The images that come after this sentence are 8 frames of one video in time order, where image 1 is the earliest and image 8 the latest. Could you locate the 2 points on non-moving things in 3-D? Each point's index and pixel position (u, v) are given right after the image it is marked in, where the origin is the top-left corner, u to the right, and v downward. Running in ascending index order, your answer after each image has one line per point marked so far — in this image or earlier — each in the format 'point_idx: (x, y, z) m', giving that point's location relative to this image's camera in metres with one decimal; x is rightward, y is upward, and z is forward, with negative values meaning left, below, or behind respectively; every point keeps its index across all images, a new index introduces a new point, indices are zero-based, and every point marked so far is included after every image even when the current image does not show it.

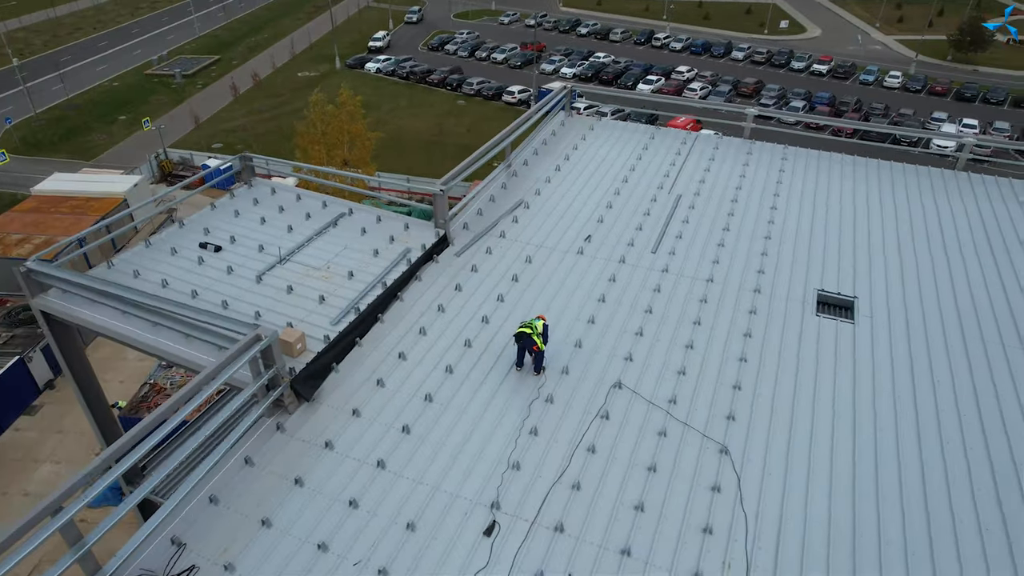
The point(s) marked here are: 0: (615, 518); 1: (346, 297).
0: (+1.0, -2.2, +6.3) m
1: (-2.2, -0.1, +8.8) m
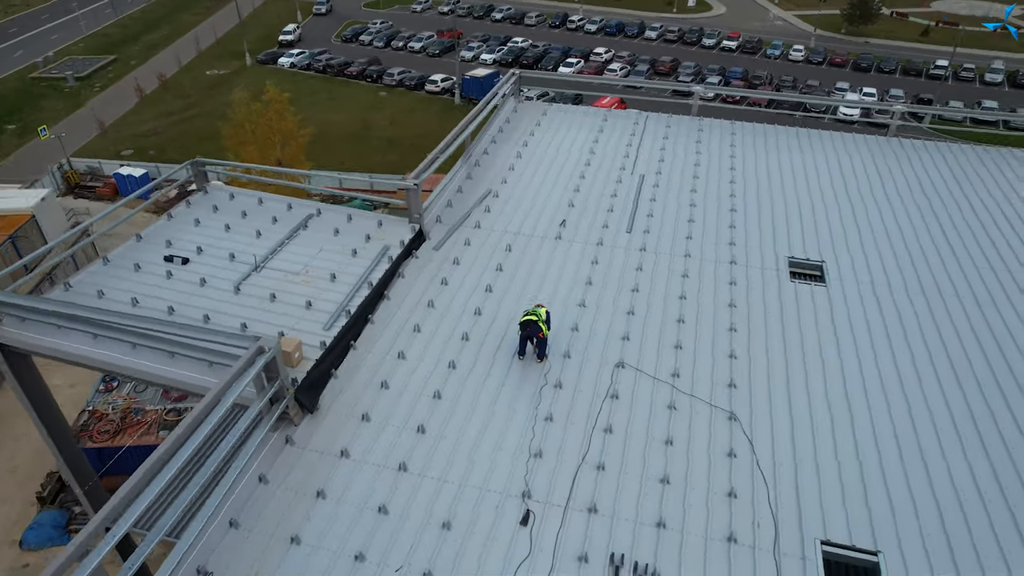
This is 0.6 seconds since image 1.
0: (+1.3, -2.1, +6.4) m
1: (-2.3, -0.2, +8.5) m
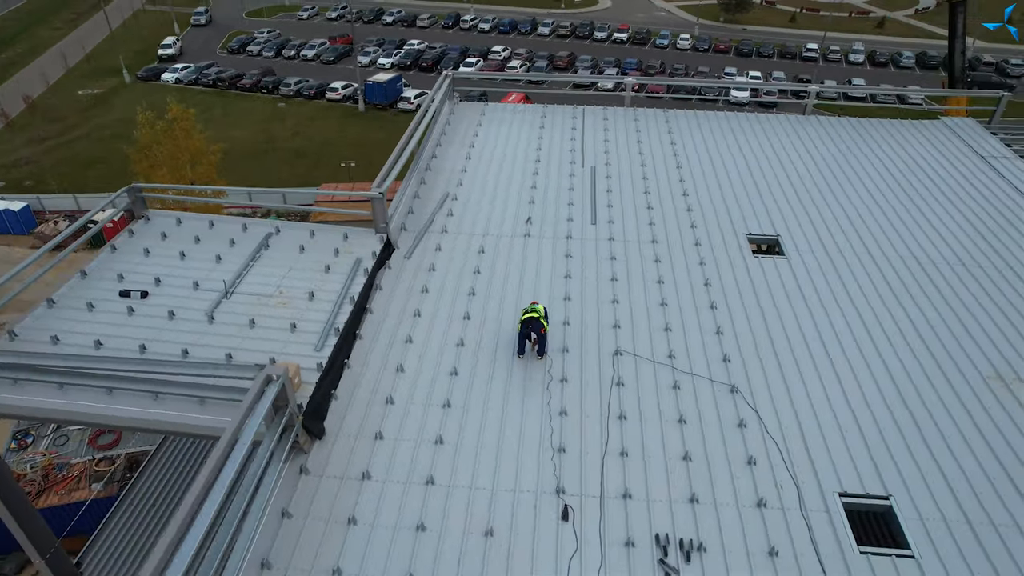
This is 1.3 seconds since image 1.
0: (+1.6, -1.9, +6.6) m
1: (-2.4, -0.4, +8.2) m
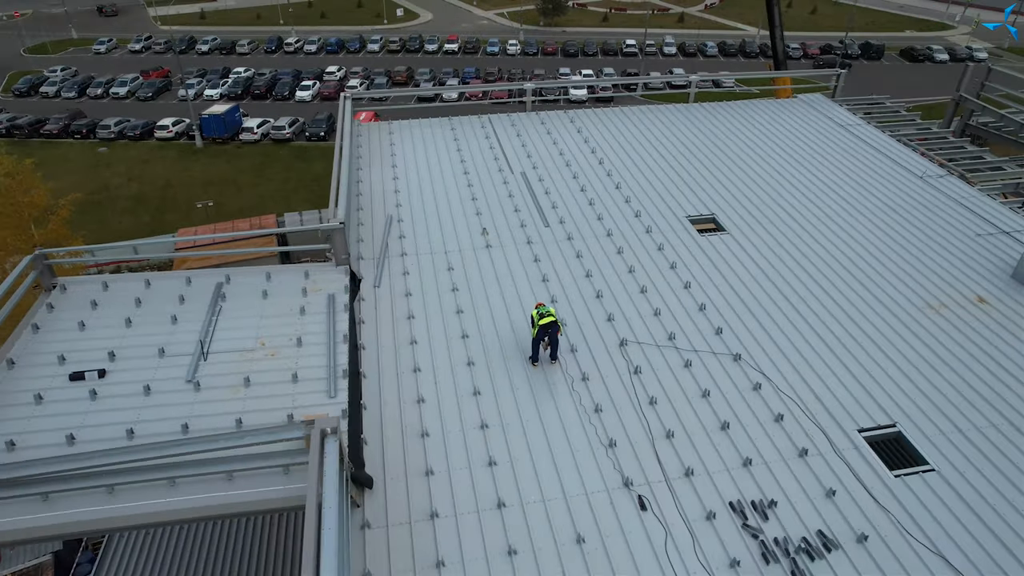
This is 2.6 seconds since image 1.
0: (+2.2, -1.7, +7.0) m
1: (-2.3, -0.9, +7.6) m
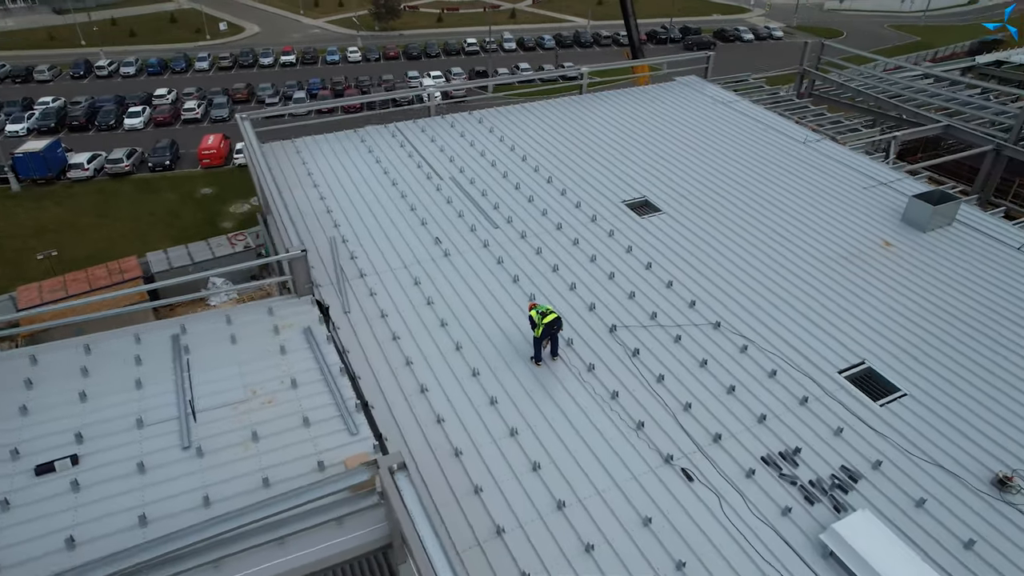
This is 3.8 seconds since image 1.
0: (+2.5, -1.4, +7.5) m
1: (-2.1, -1.3, +7.0) m
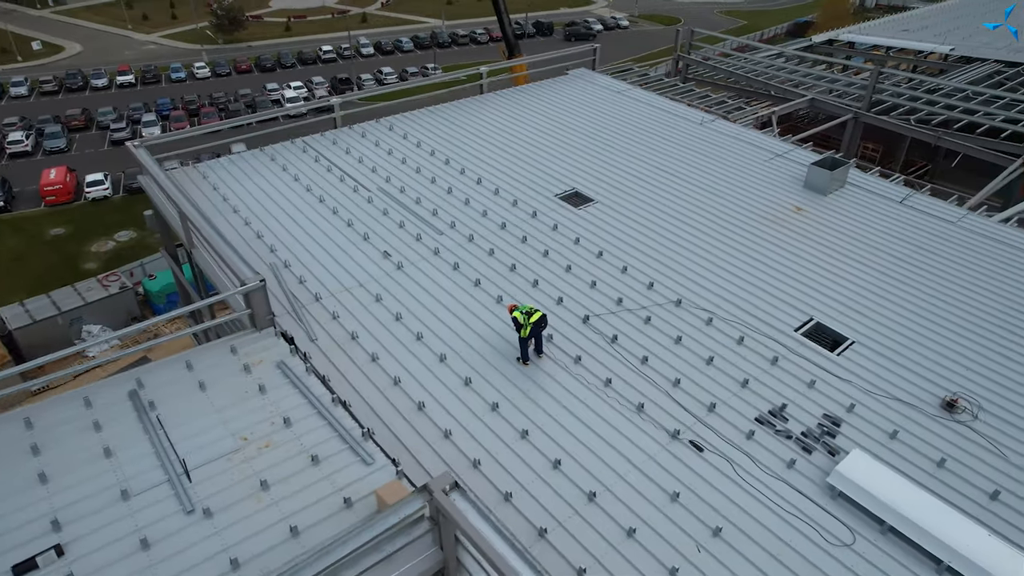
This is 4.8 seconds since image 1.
0: (+2.5, -1.1, +7.9) m
1: (-1.9, -1.5, +6.6) m
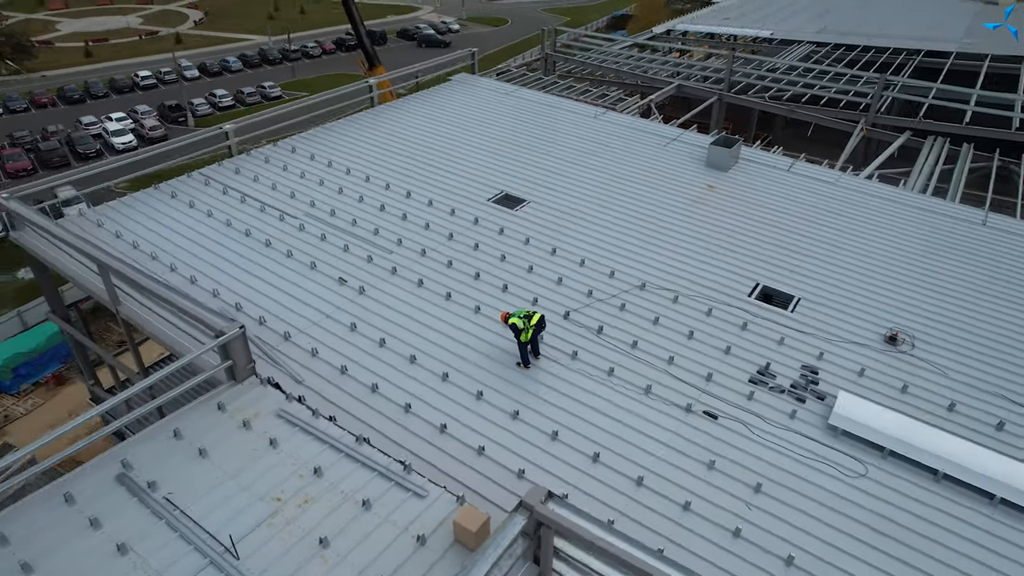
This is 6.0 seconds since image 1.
0: (+2.5, -0.8, +8.5) m
1: (-1.4, -1.9, +6.2) m
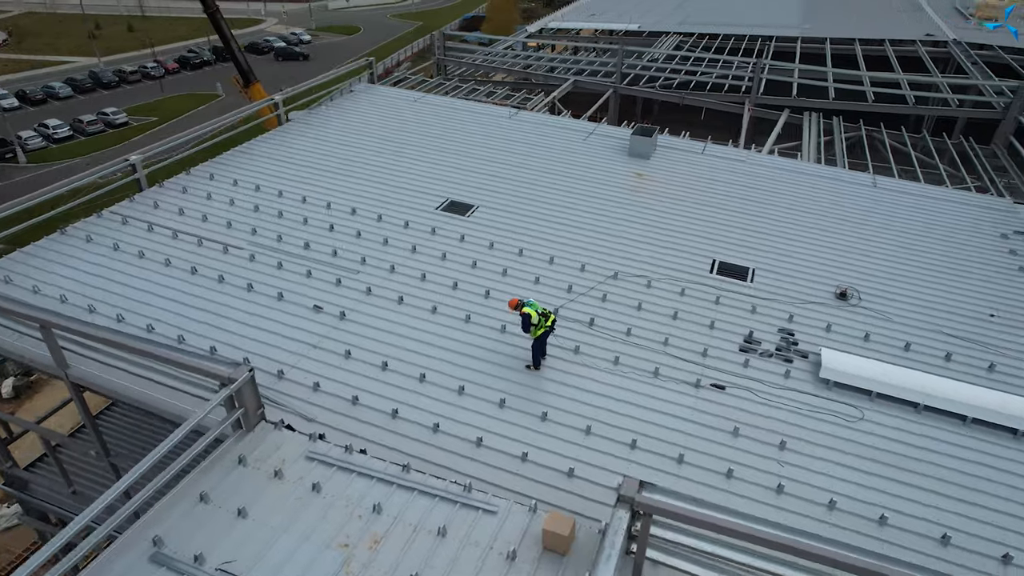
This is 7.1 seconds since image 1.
0: (+2.4, -0.5, +9.0) m
1: (-0.8, -2.0, +6.0) m
